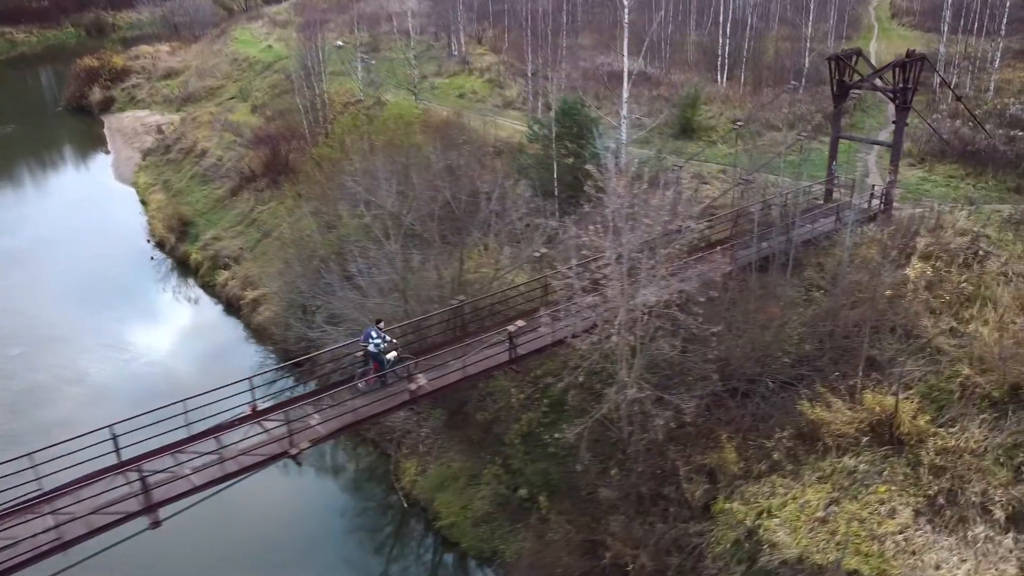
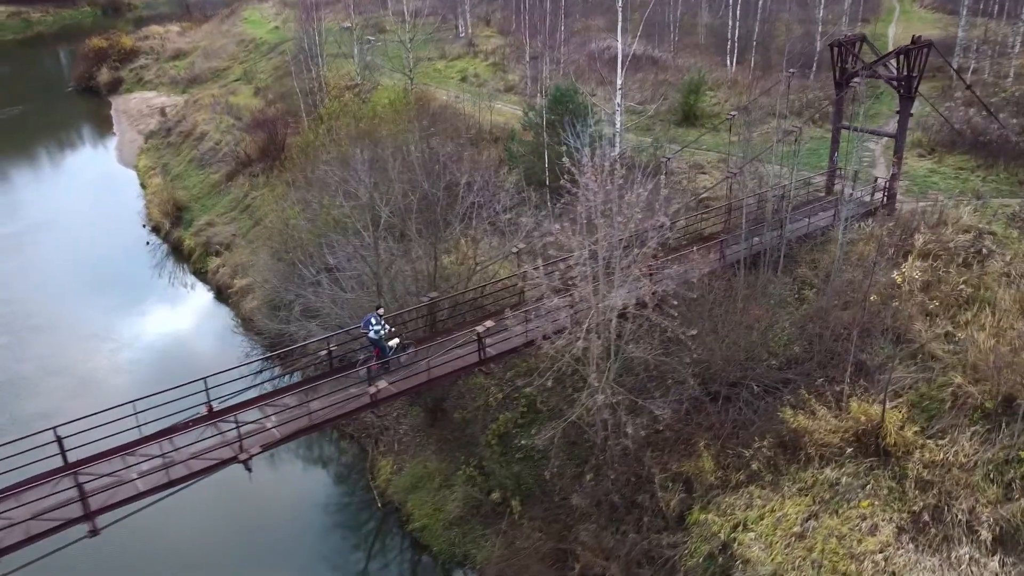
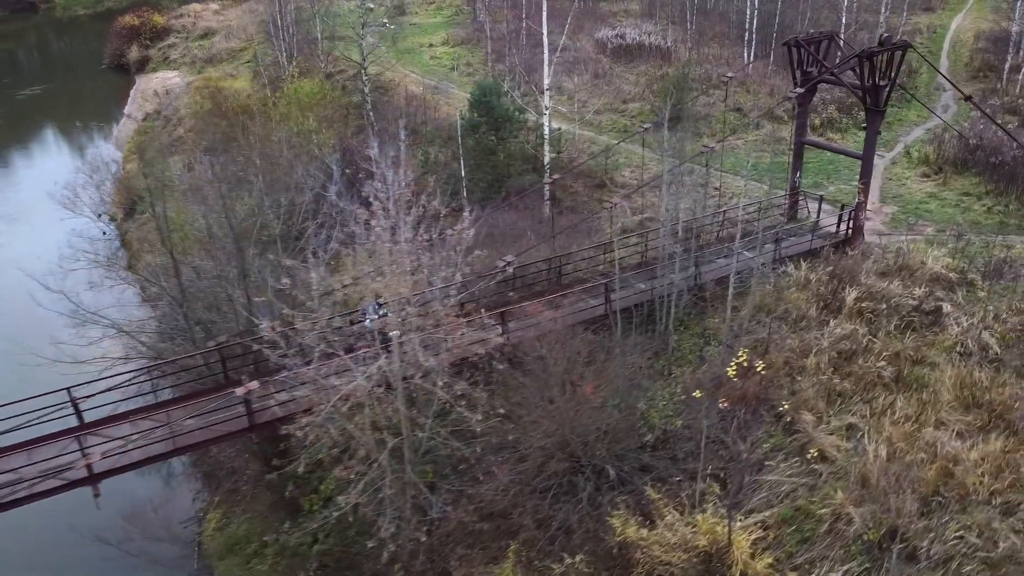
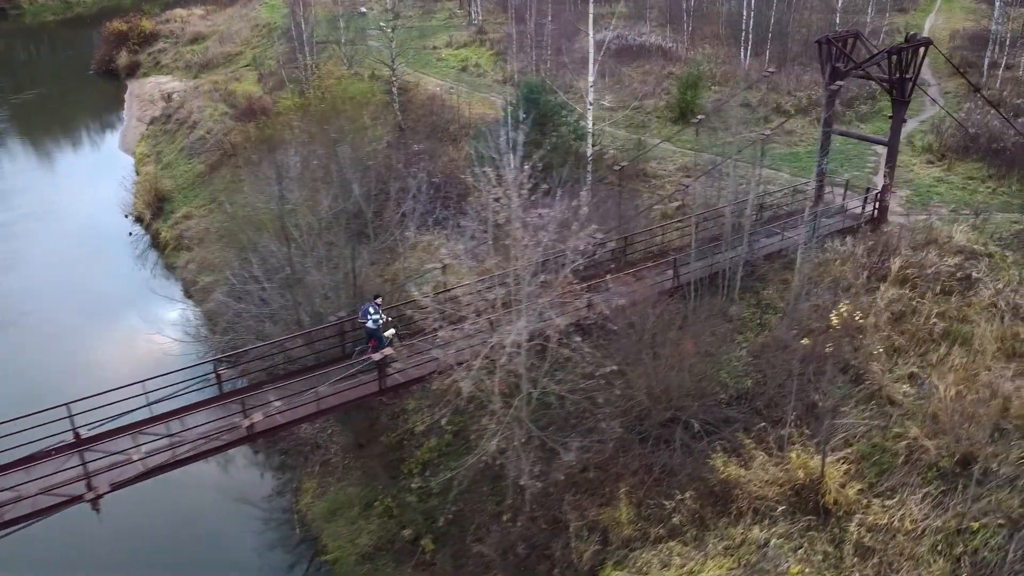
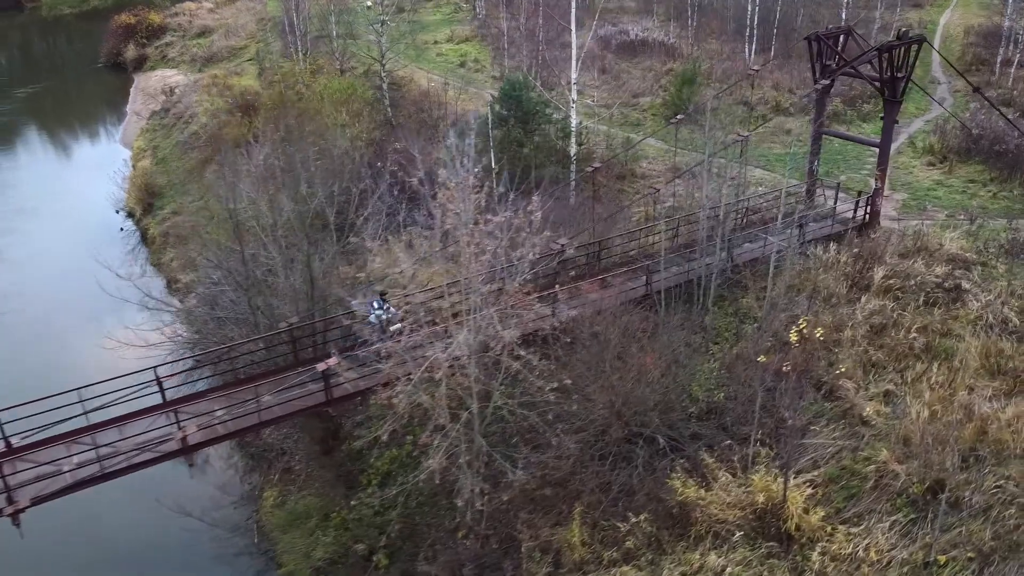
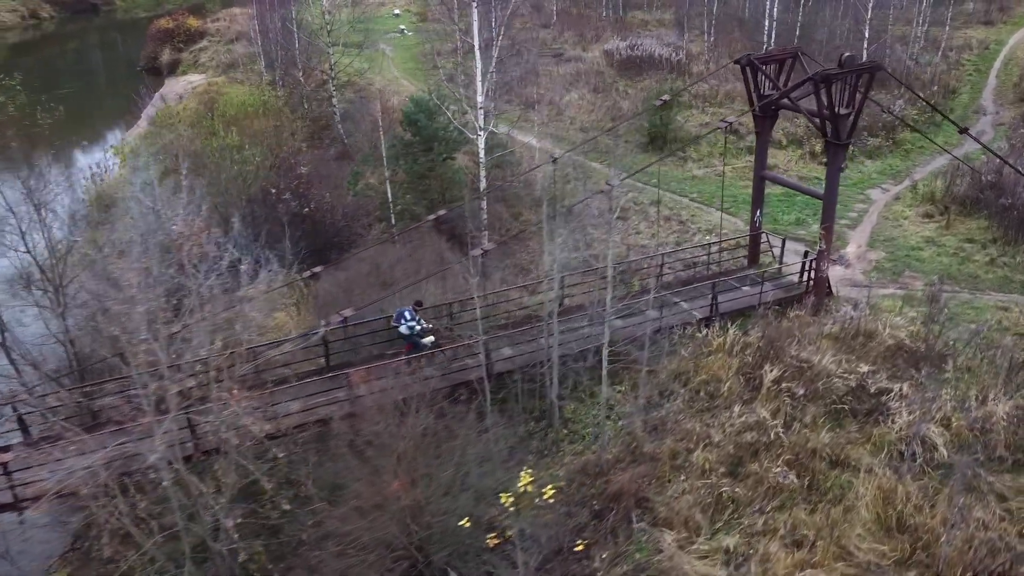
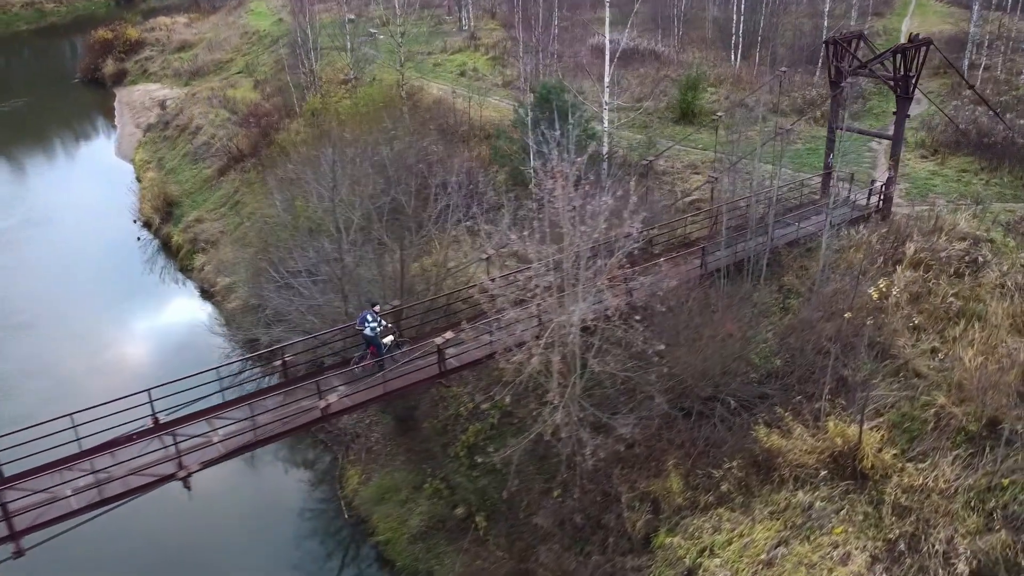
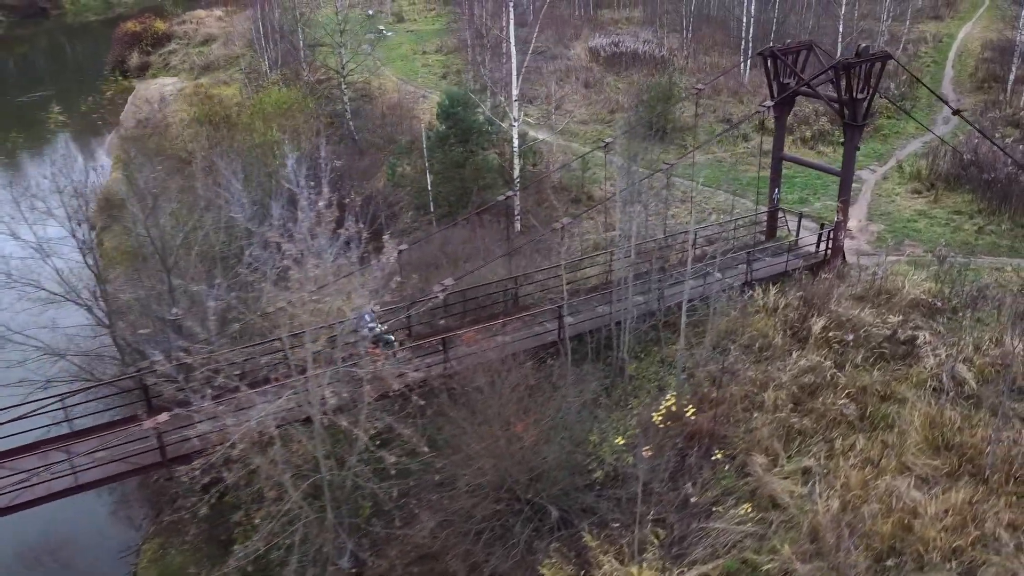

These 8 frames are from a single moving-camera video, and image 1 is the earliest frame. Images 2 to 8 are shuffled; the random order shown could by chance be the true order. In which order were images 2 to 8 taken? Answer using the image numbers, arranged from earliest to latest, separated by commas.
2, 7, 4, 5, 3, 8, 6
